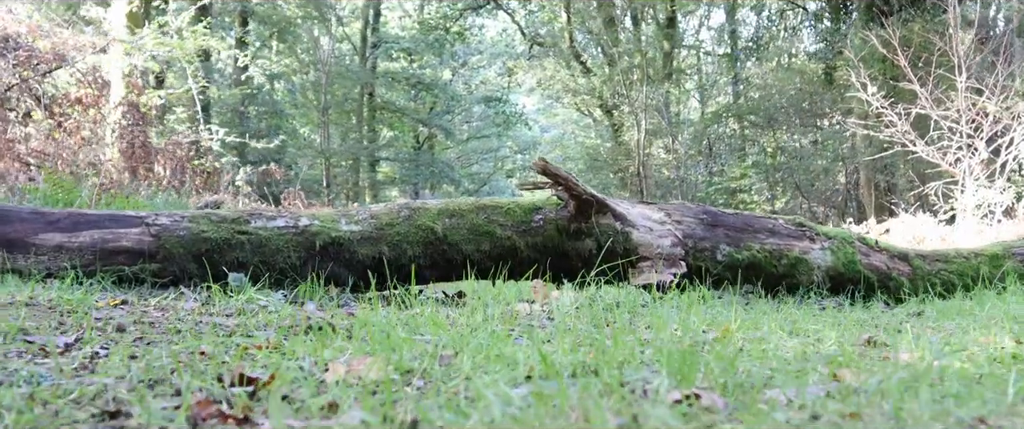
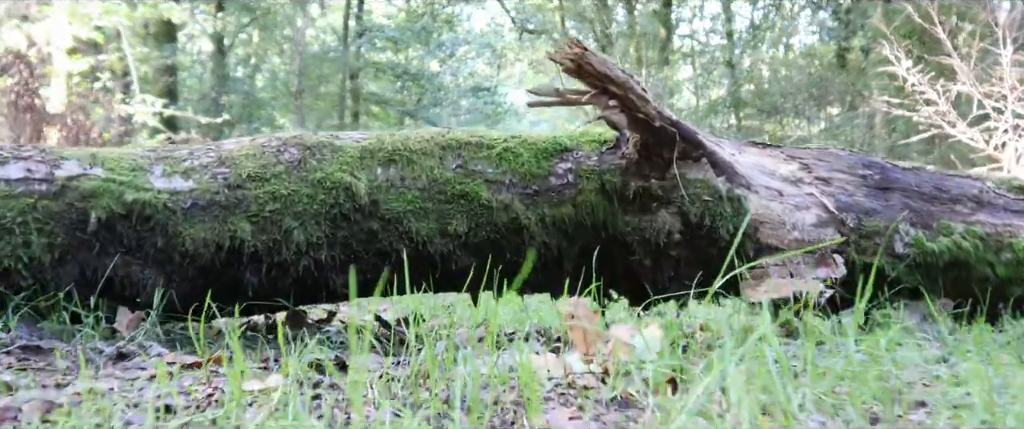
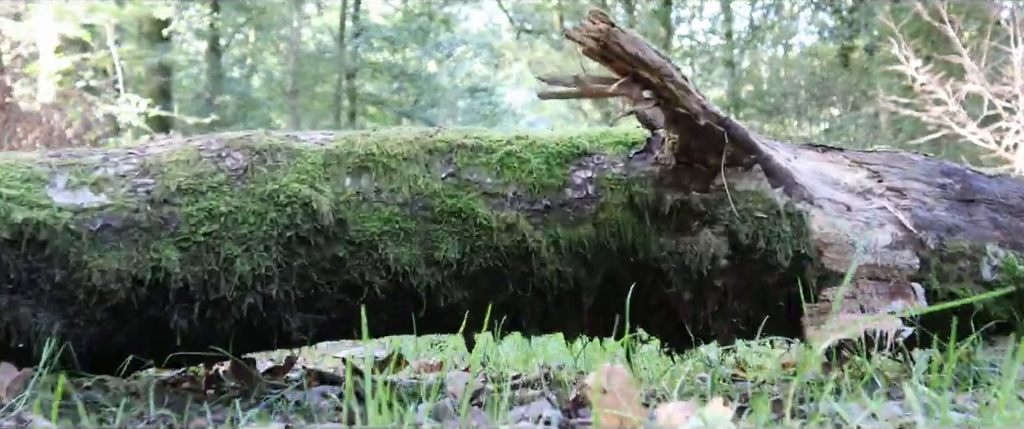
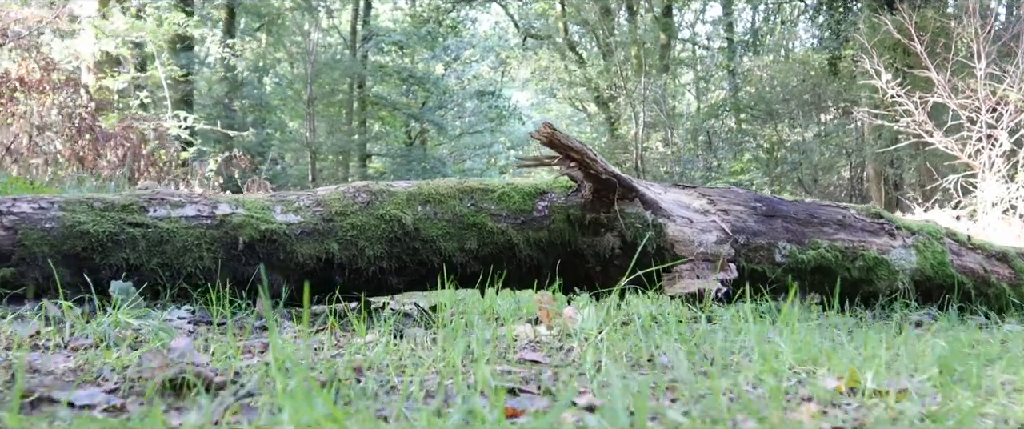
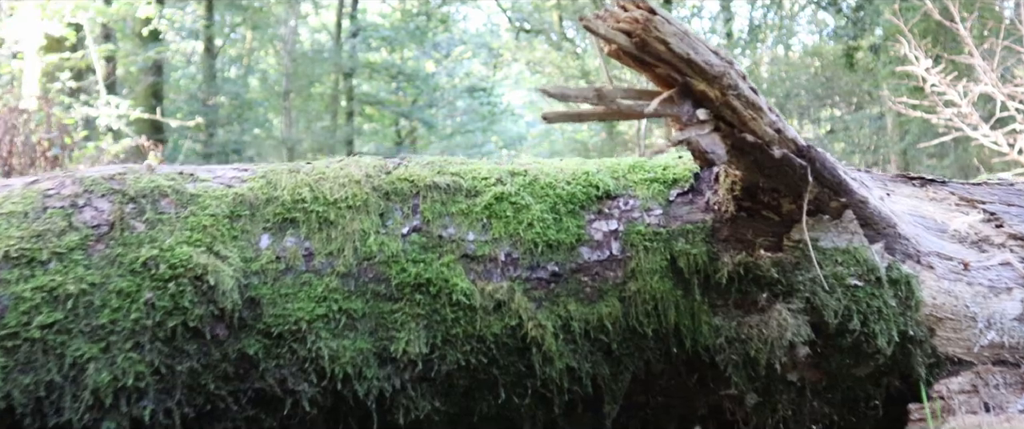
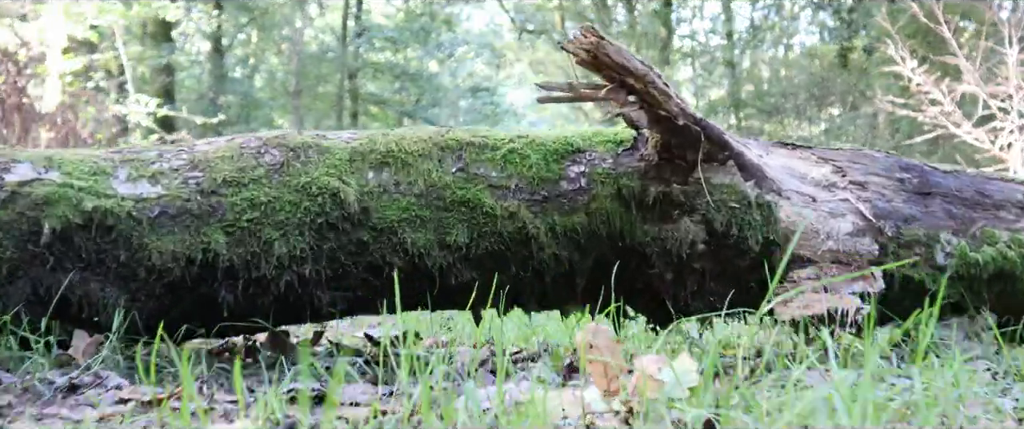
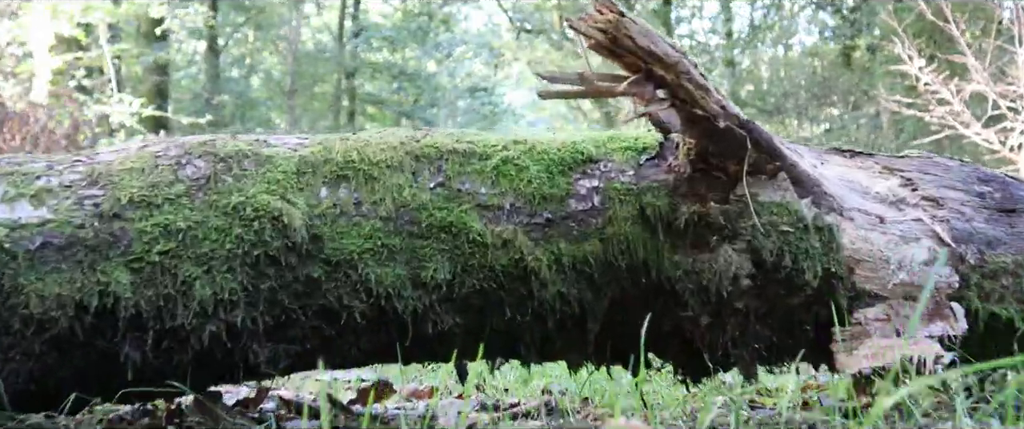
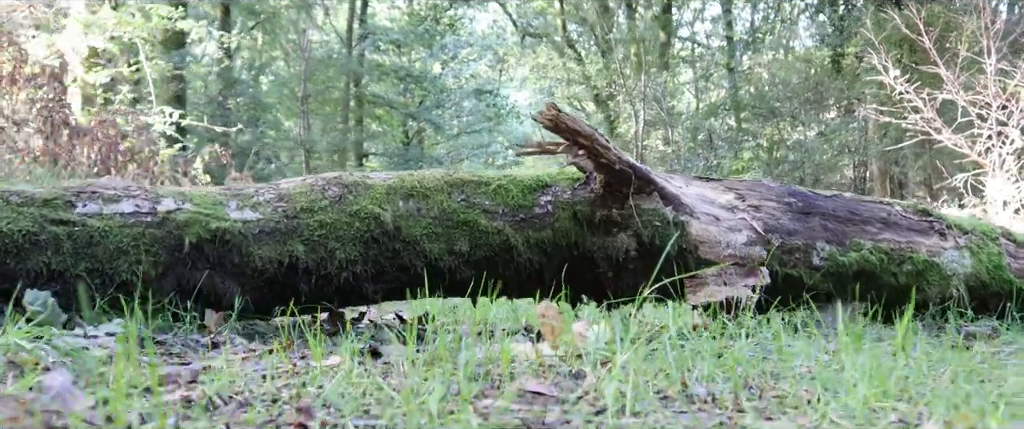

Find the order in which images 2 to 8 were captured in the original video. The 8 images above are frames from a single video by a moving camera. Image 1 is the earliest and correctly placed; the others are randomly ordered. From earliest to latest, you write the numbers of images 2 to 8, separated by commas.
4, 8, 2, 6, 3, 7, 5
